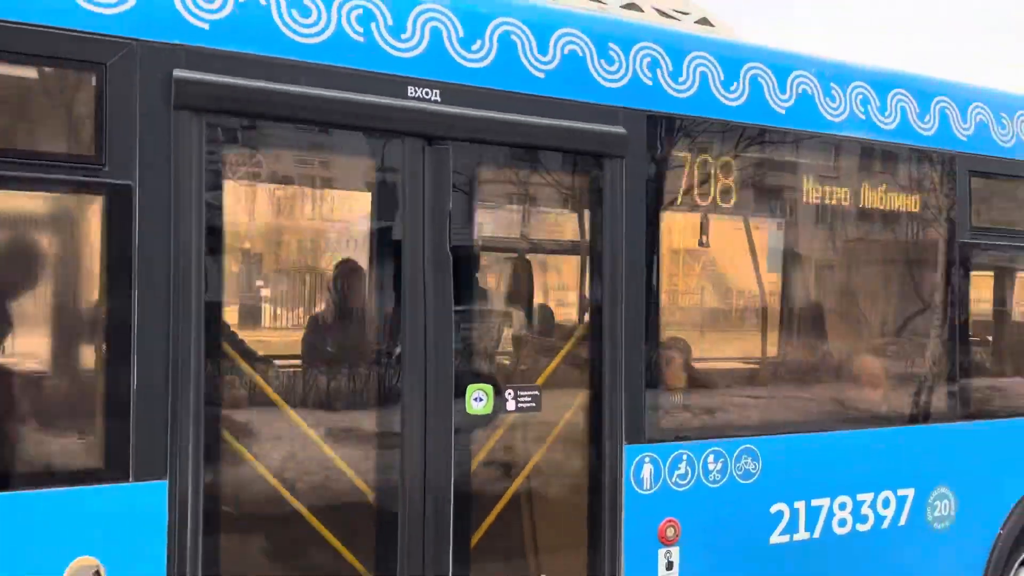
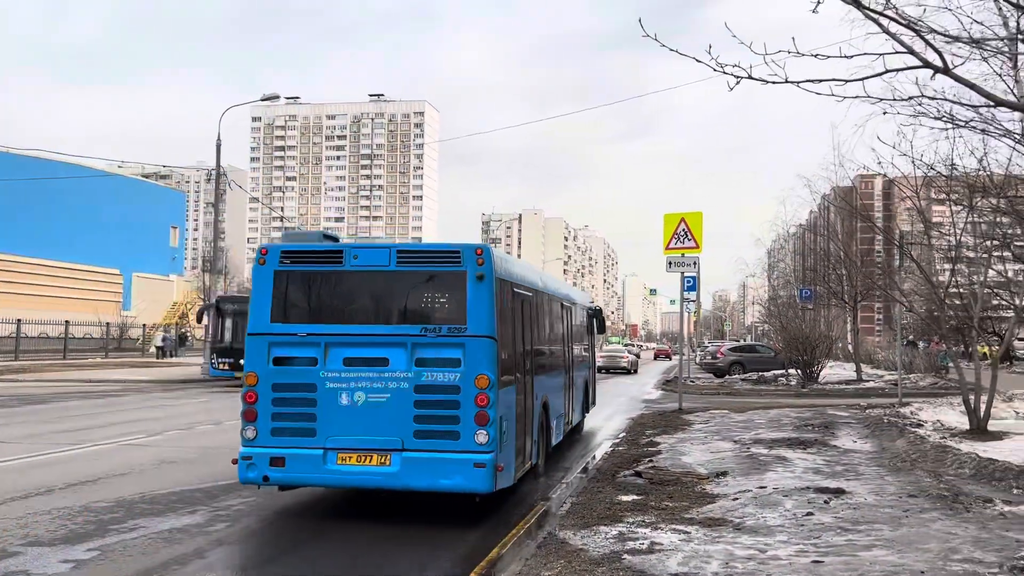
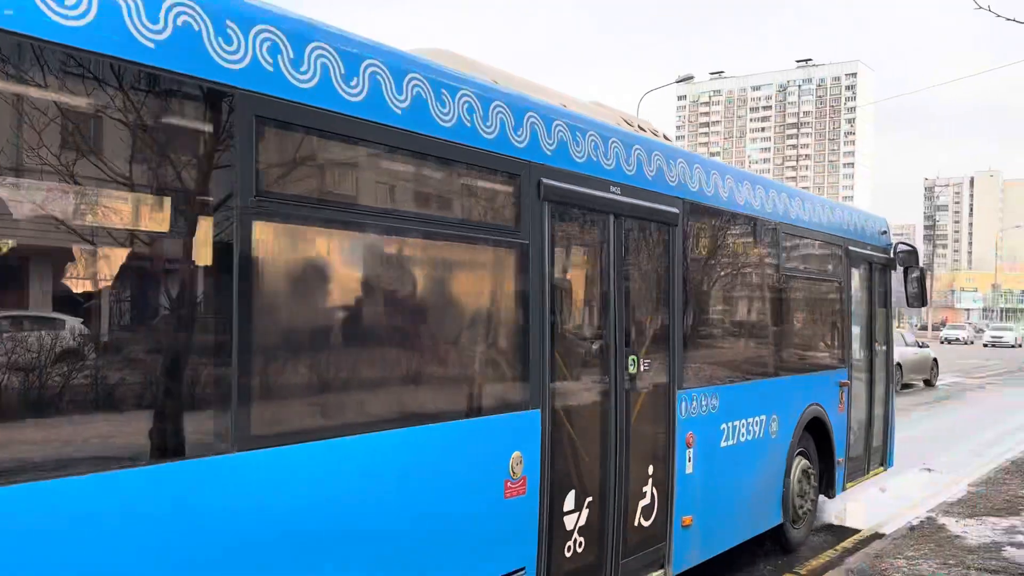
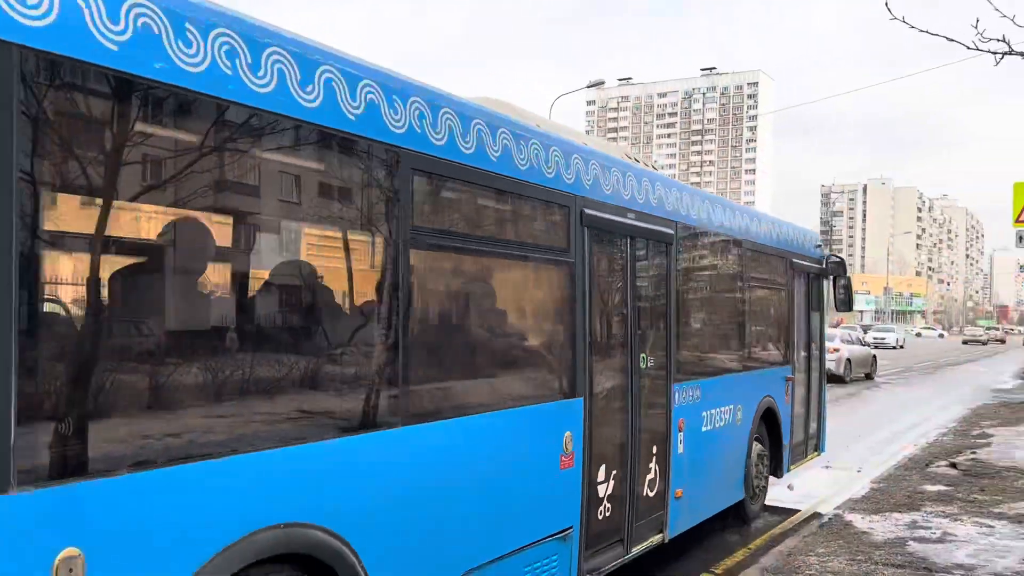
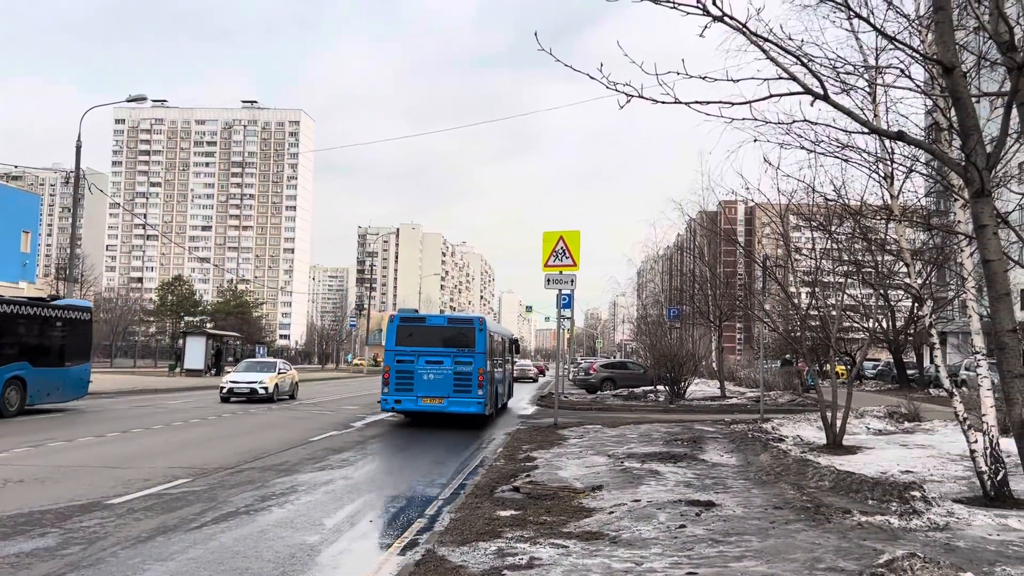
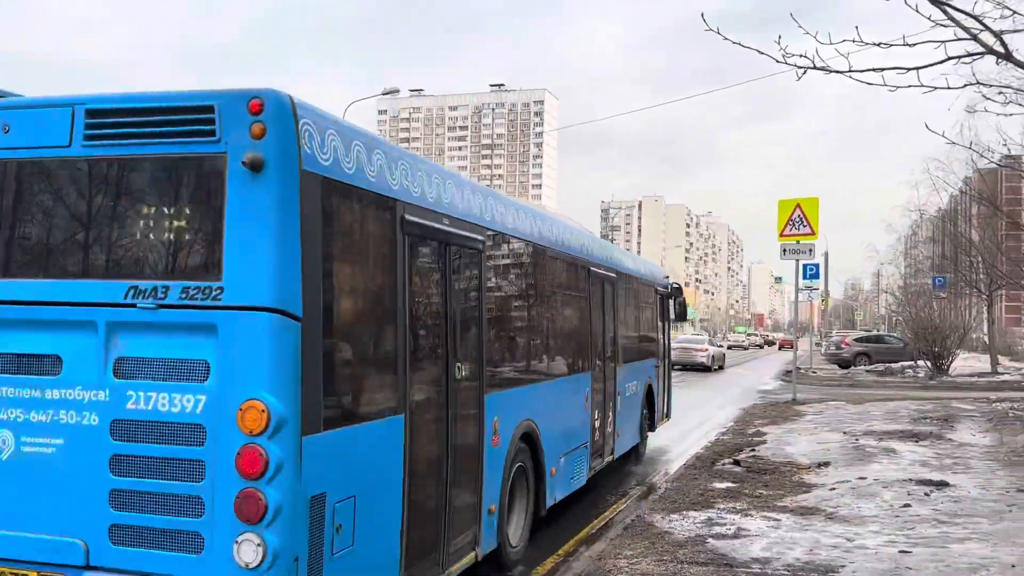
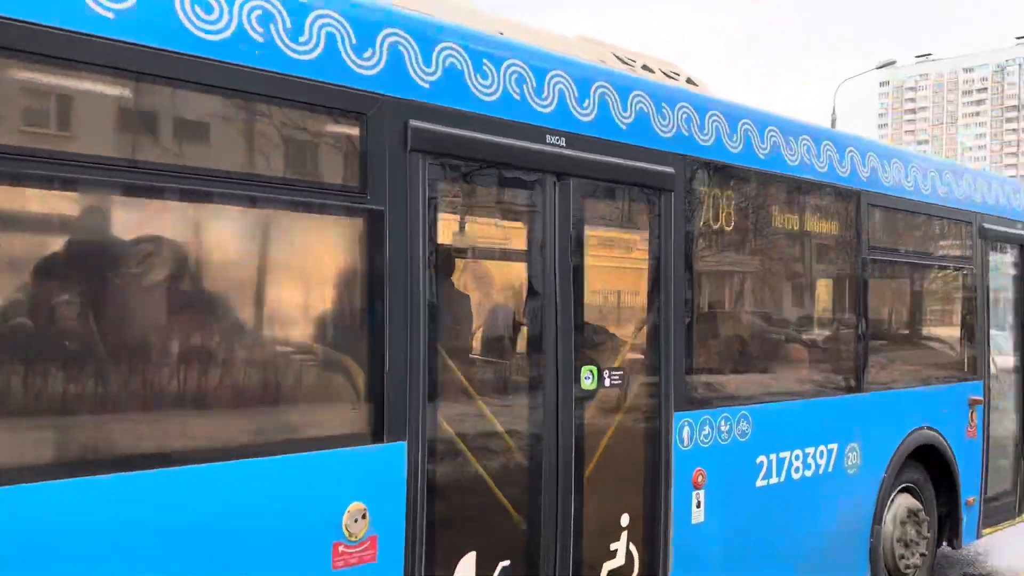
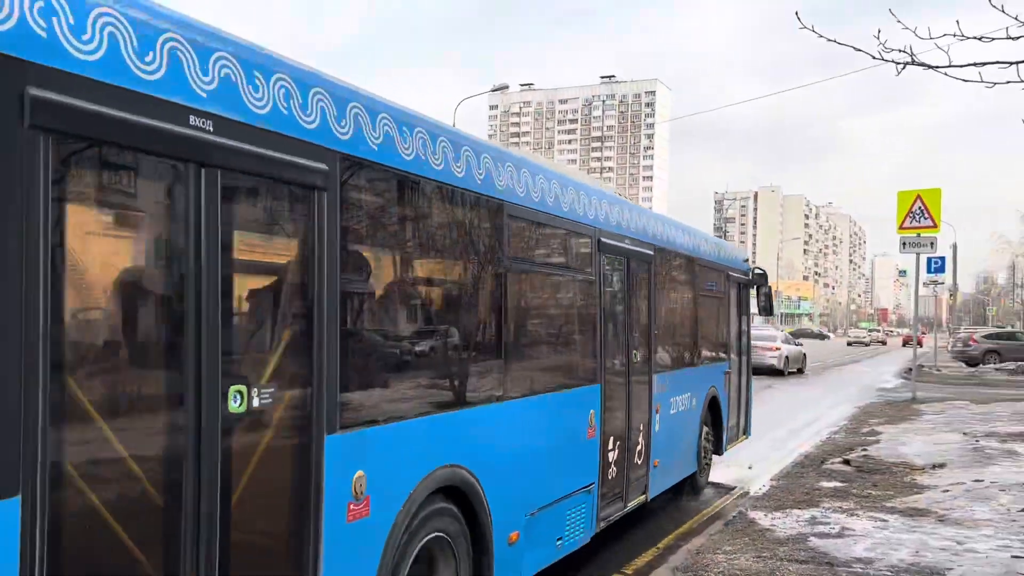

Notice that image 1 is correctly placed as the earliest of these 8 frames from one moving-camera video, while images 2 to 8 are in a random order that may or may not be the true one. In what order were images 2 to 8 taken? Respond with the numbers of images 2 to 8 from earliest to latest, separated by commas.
7, 3, 4, 8, 6, 2, 5
